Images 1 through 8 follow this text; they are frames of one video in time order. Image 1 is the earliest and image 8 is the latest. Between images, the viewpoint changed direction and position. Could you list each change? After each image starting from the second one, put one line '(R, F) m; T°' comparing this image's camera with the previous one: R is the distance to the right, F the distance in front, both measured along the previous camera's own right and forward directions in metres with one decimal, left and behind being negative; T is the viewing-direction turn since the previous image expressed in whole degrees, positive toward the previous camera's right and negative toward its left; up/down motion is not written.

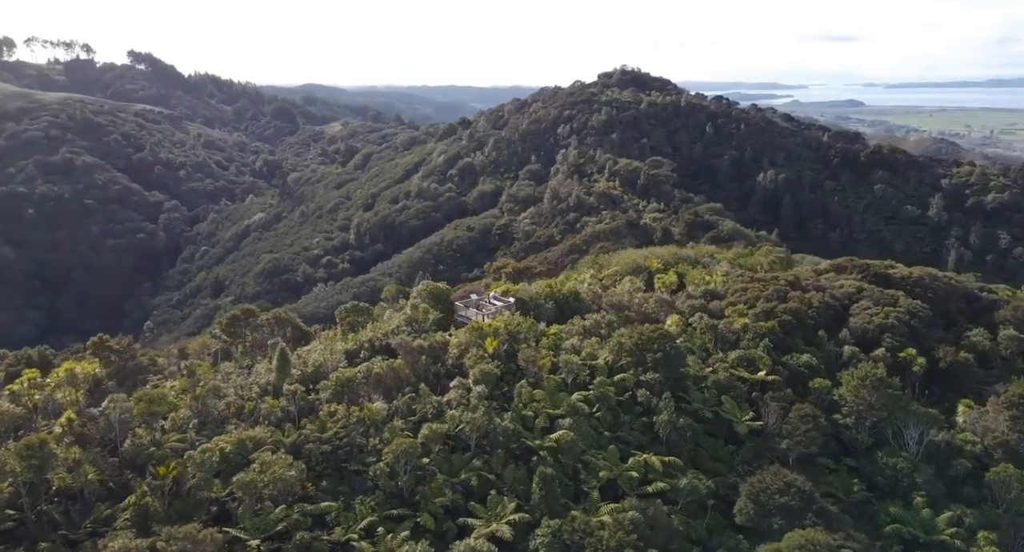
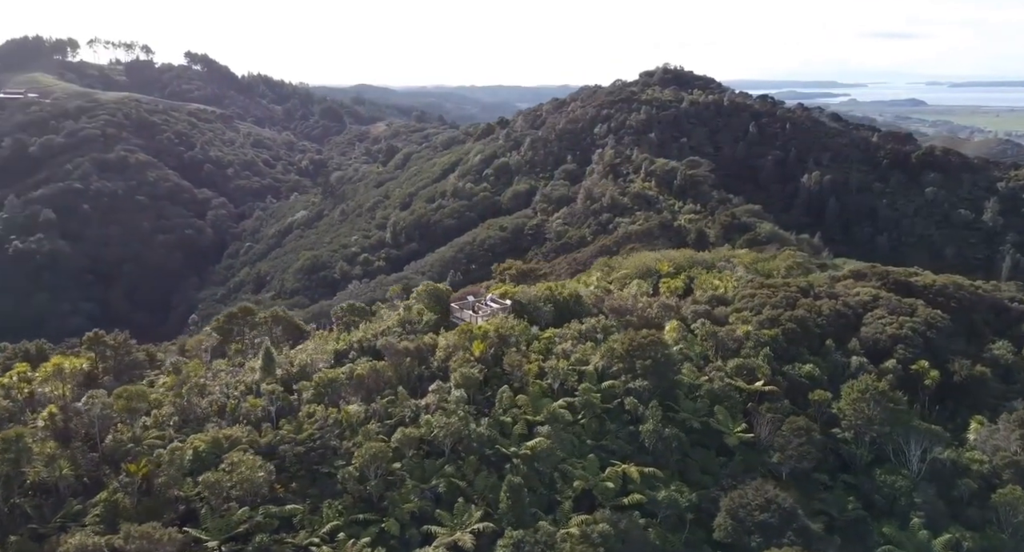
(+1.5, +0.4) m; -3°
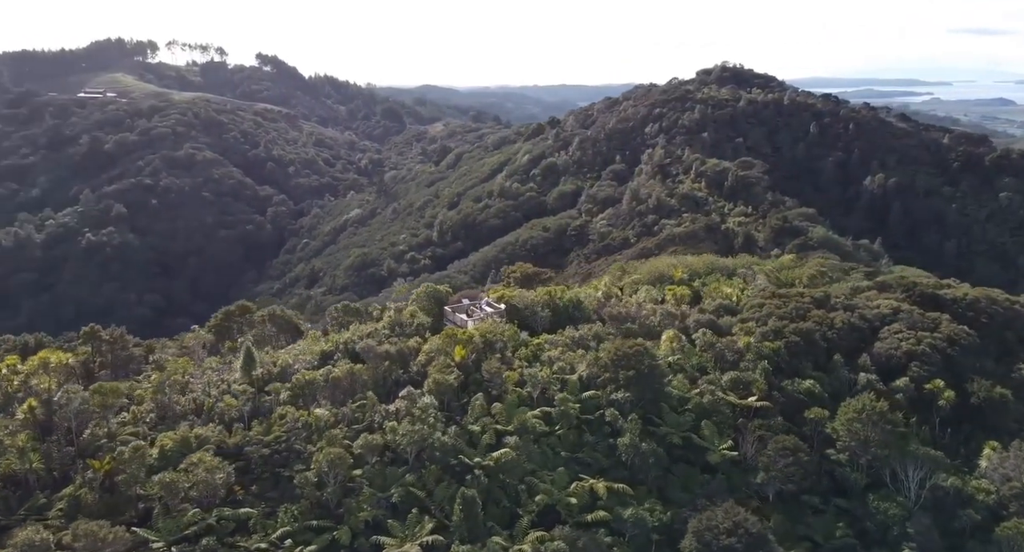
(+2.0, +0.6) m; -4°
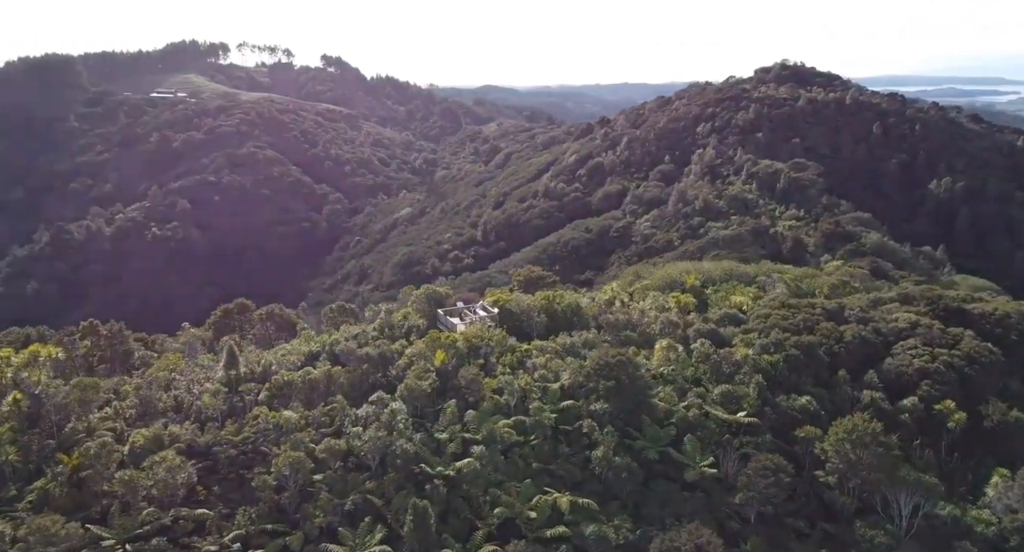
(+1.9, +0.5) m; -4°
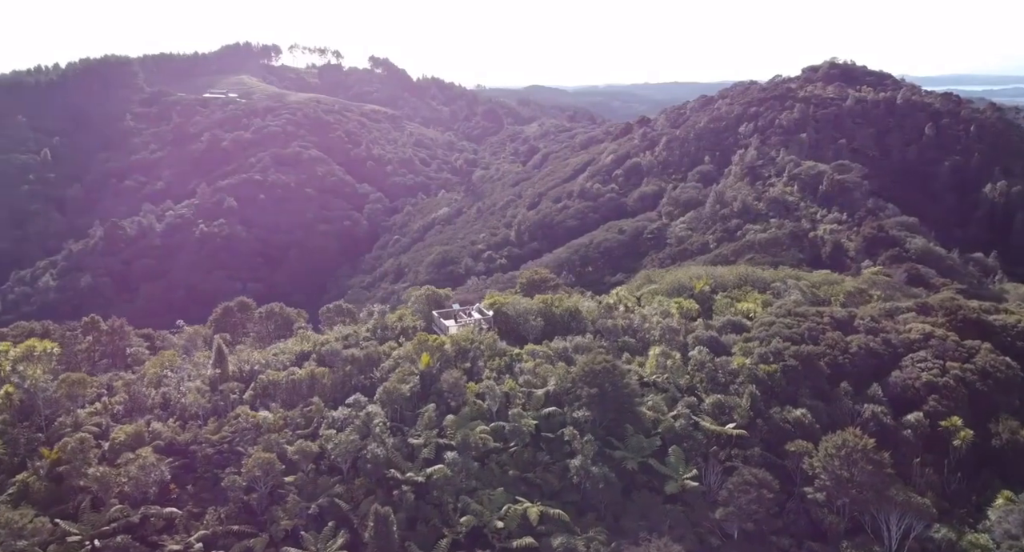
(+1.5, +0.3) m; -3°
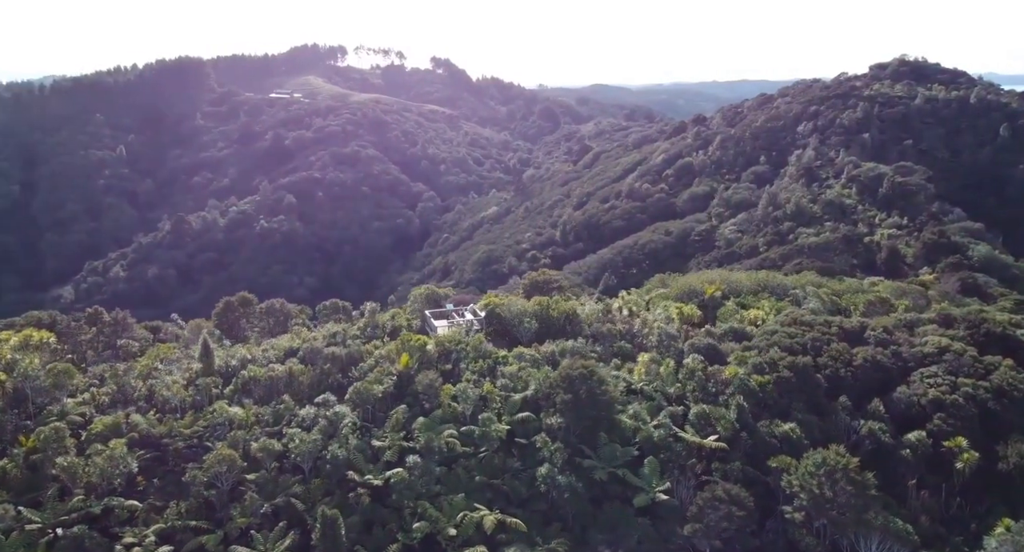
(+2.0, +0.4) m; -4°
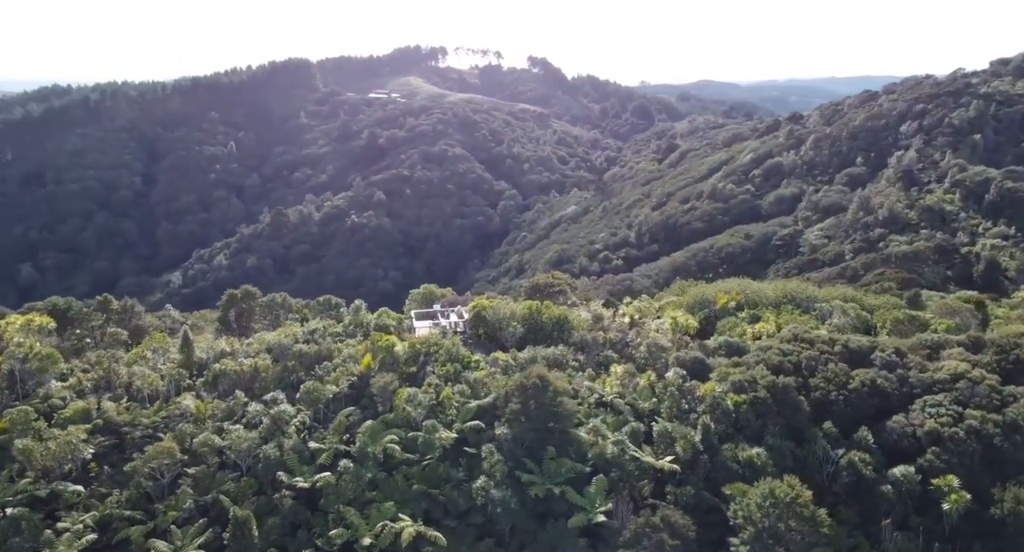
(+3.3, +0.6) m; -6°
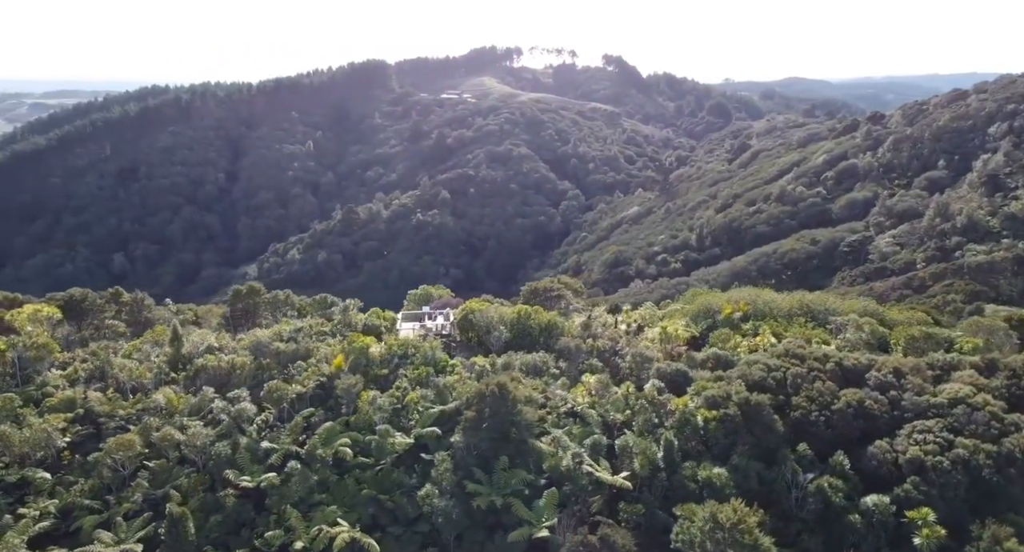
(+2.6, +0.2) m; -5°
